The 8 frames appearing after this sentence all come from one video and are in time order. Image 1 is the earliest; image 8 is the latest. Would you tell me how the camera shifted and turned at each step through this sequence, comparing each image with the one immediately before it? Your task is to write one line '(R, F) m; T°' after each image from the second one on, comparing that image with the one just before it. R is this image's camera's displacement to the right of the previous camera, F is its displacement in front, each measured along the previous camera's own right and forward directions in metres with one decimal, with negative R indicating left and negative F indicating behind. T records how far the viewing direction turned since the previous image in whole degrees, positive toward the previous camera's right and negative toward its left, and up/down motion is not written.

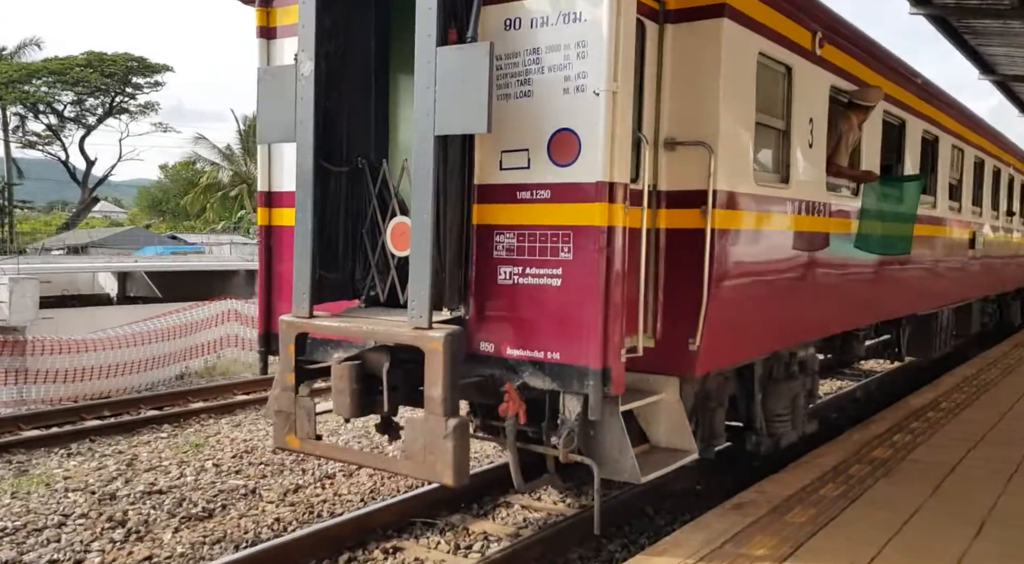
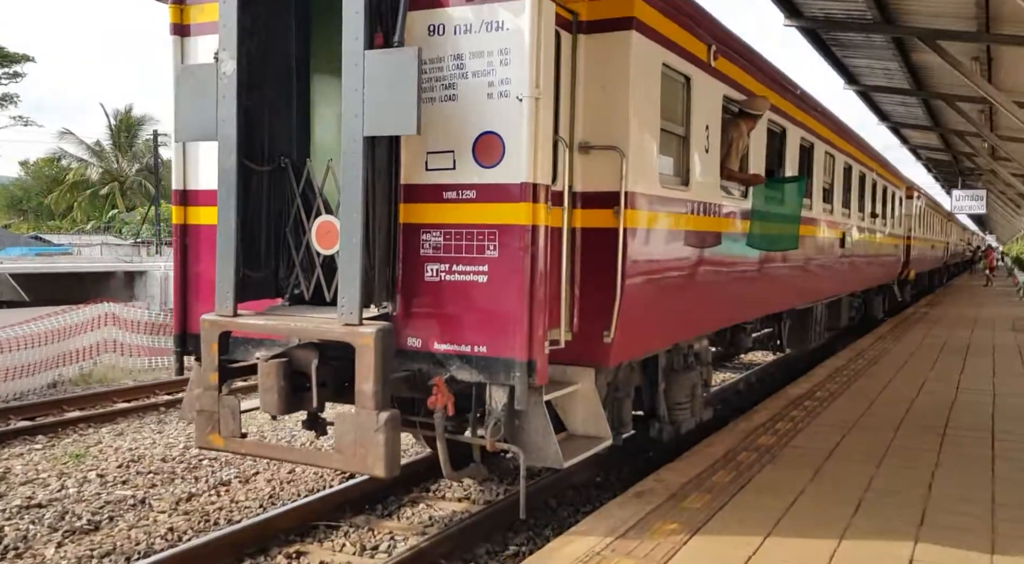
(-0.2, -0.1) m; +7°
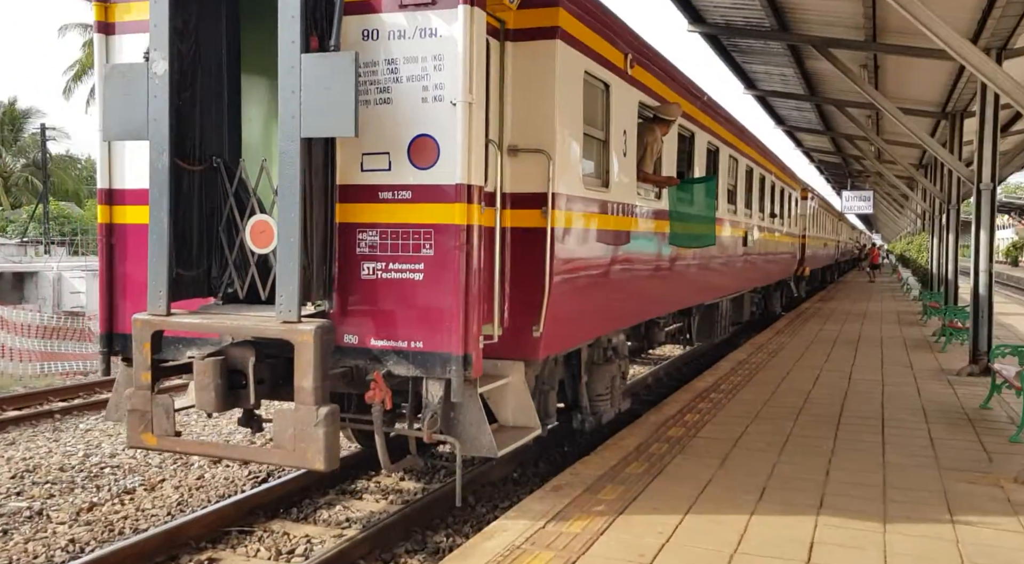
(-0.1, -0.1) m; +6°
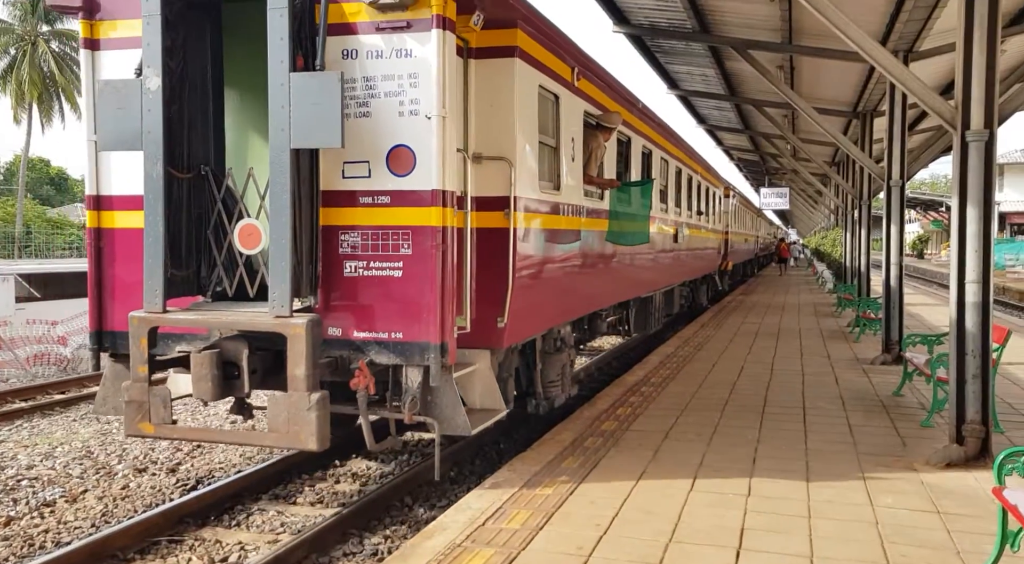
(-0.2, -0.4) m; +5°
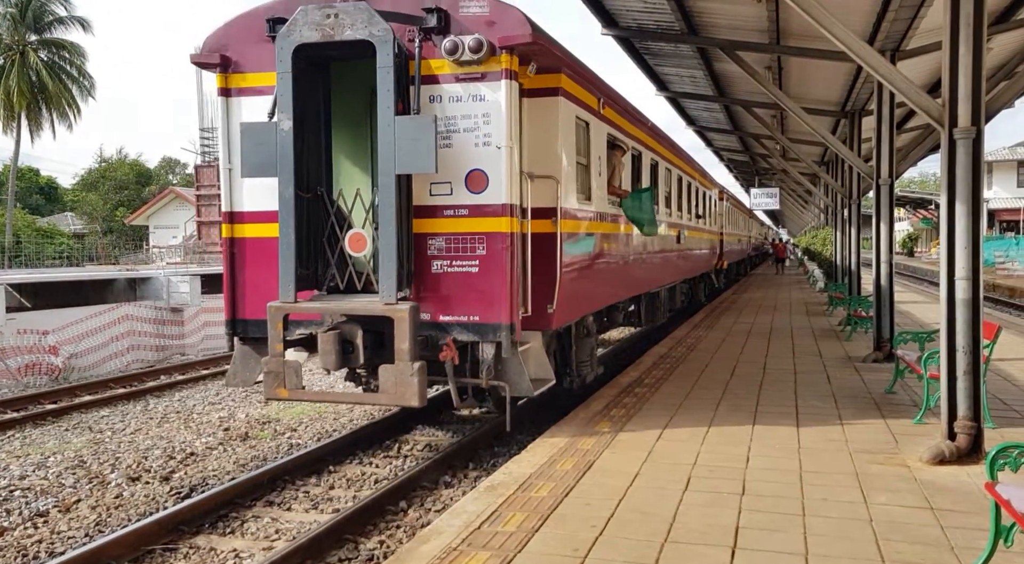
(-0.4, -1.2) m; 0°
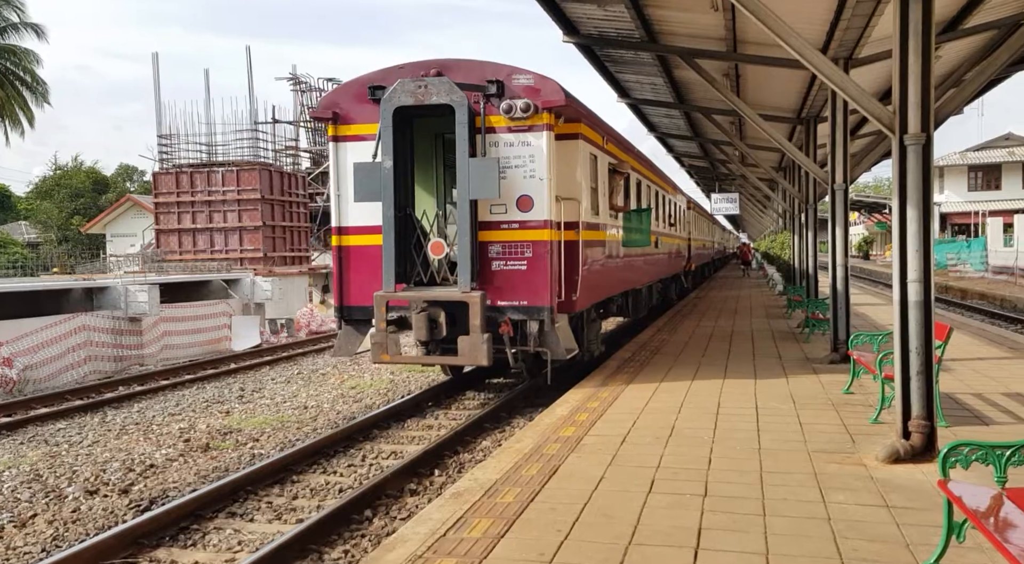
(-0.6, -2.1) m; +2°
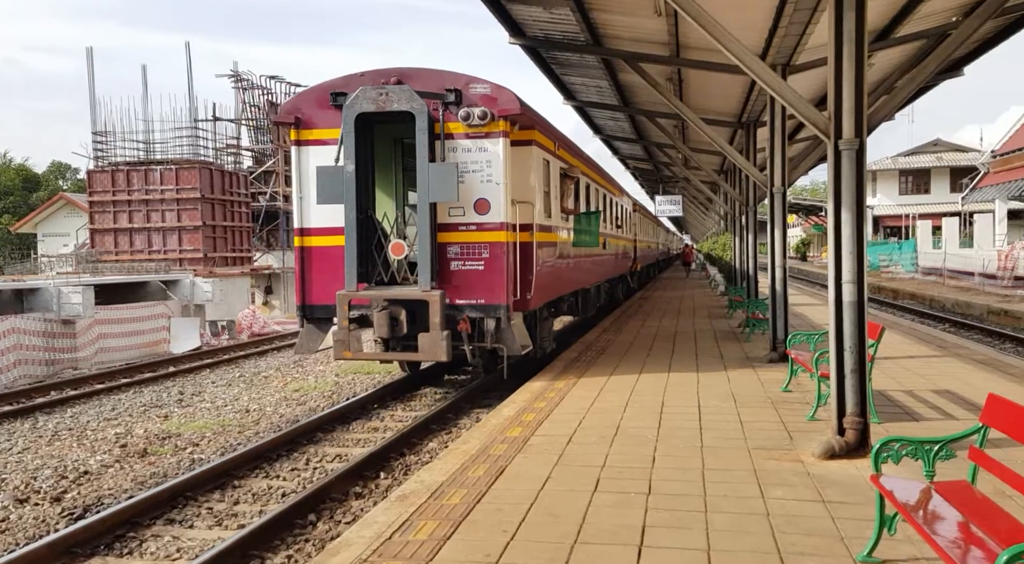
(-0.1, -0.4) m; +3°
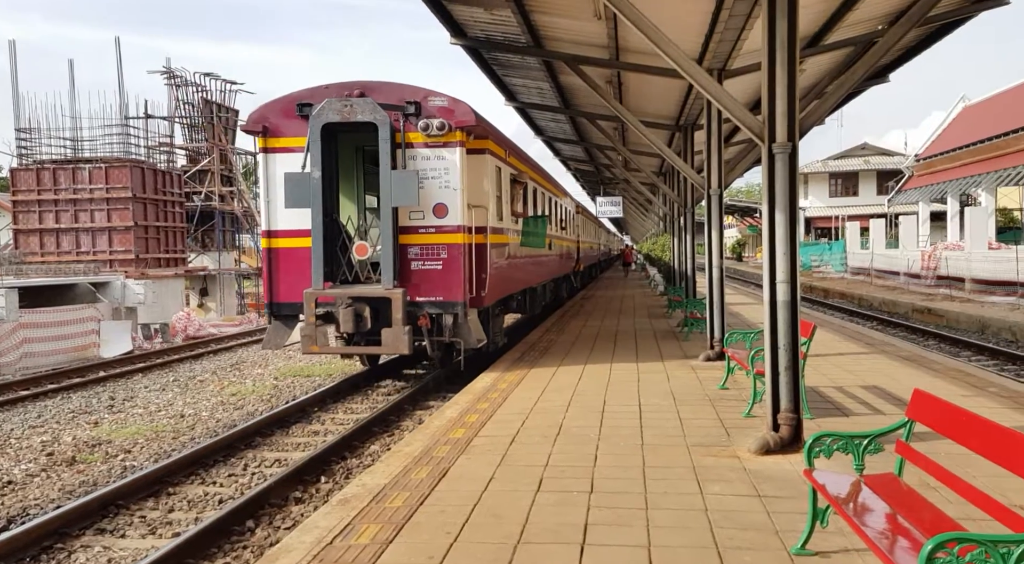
(-0.1, -0.6) m; +4°
